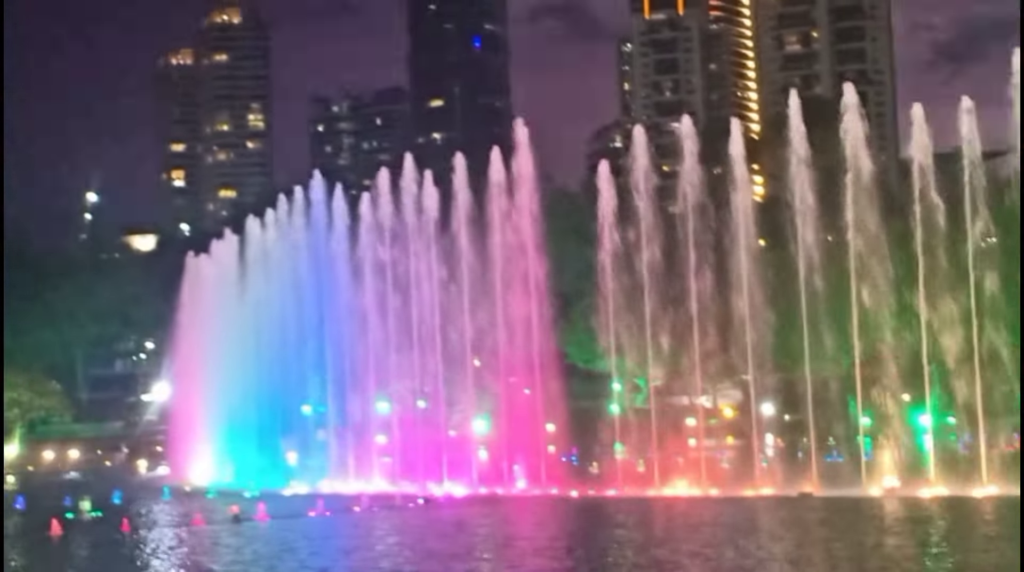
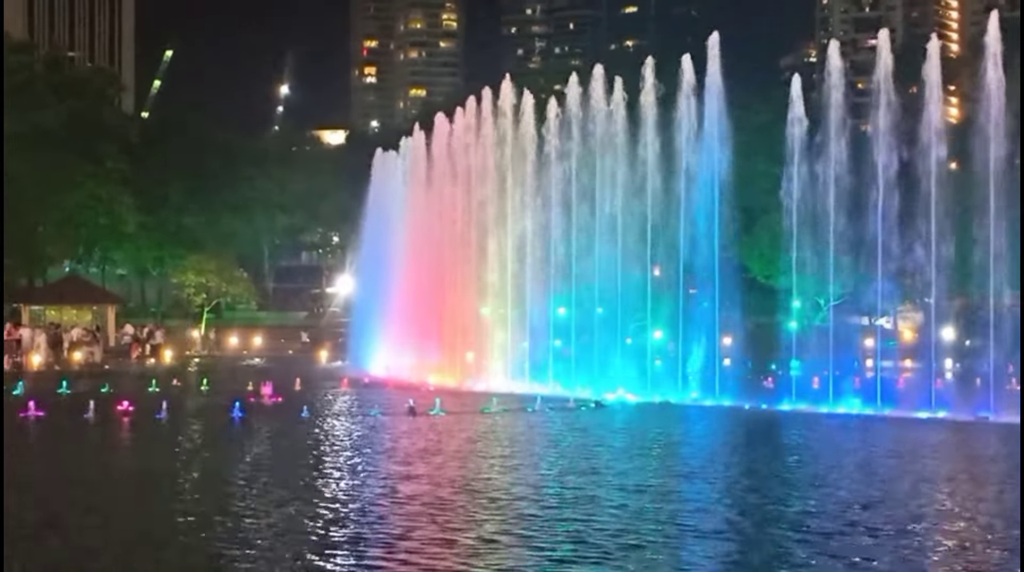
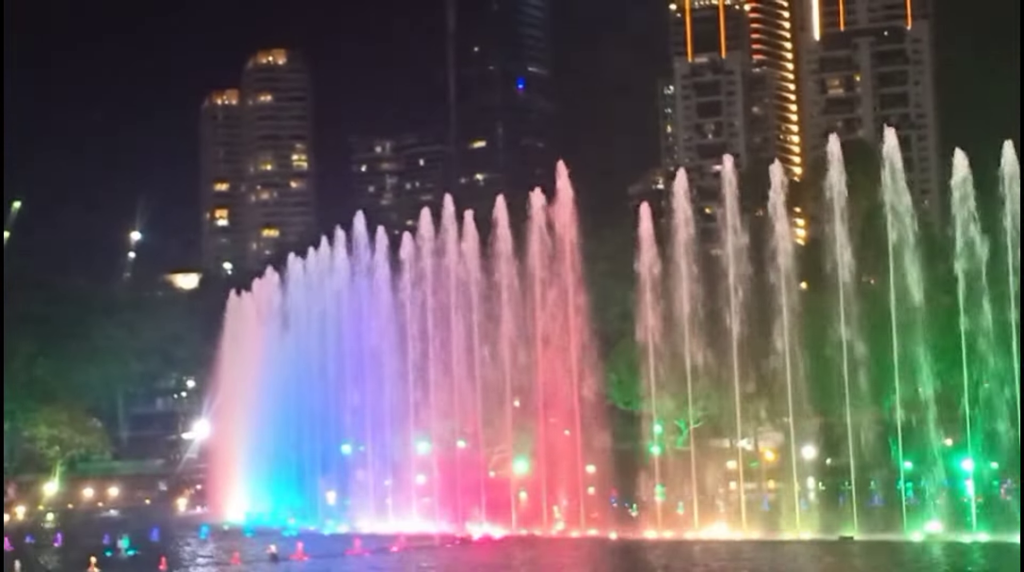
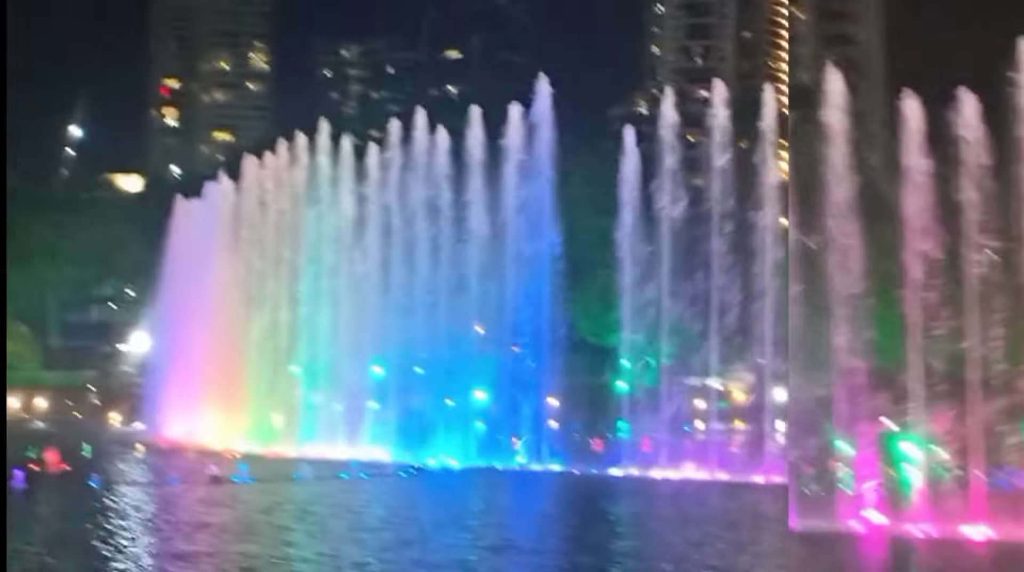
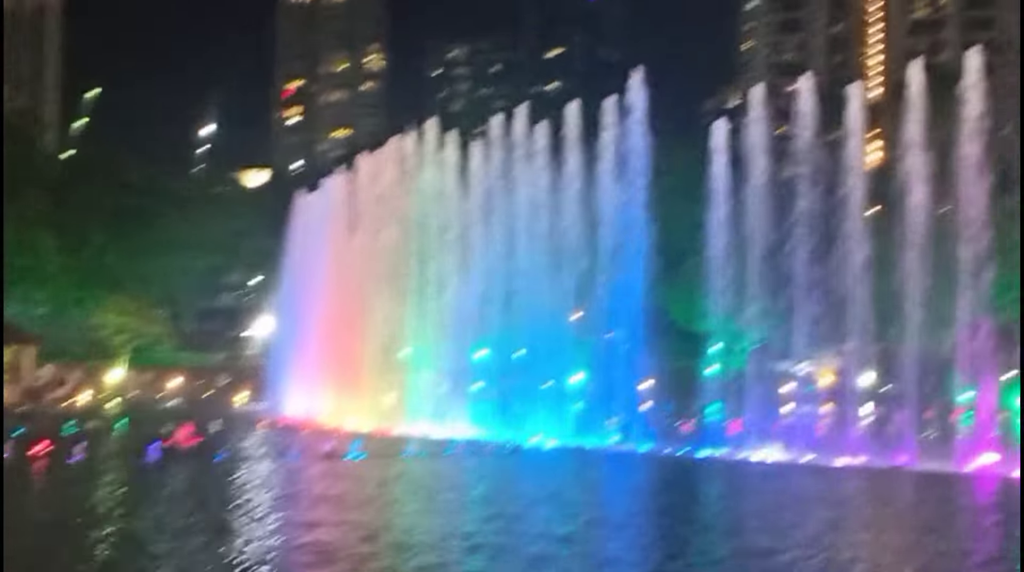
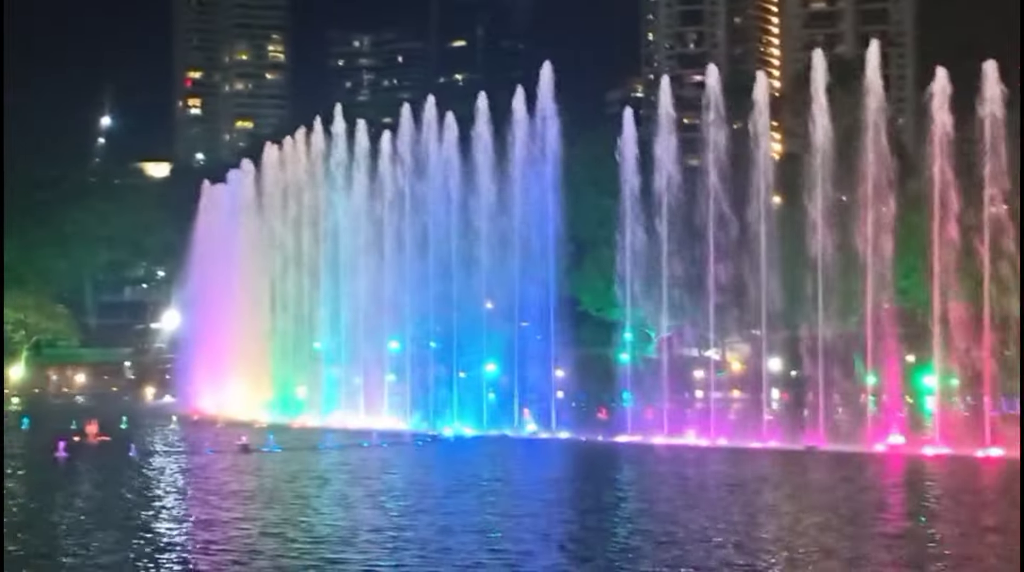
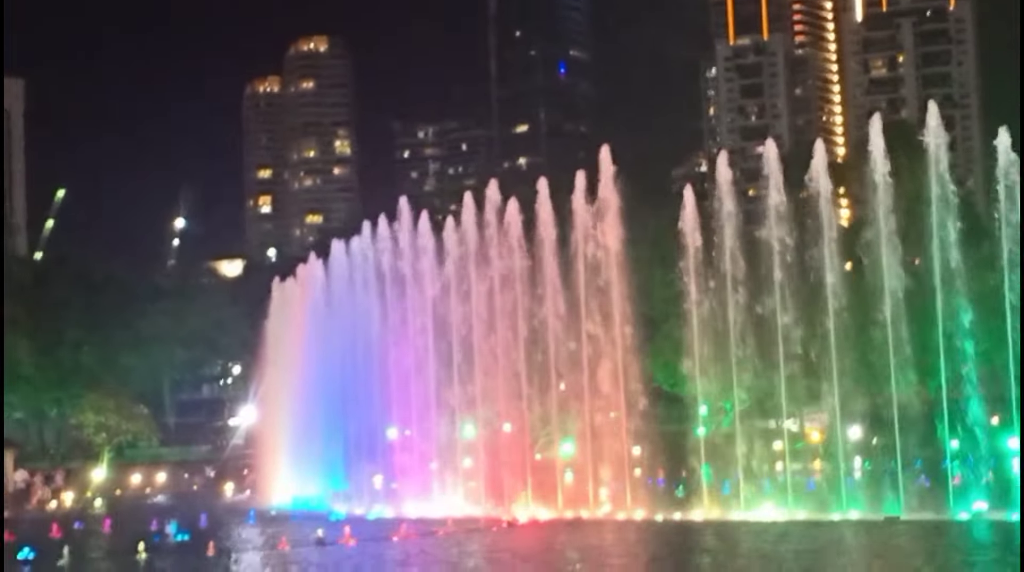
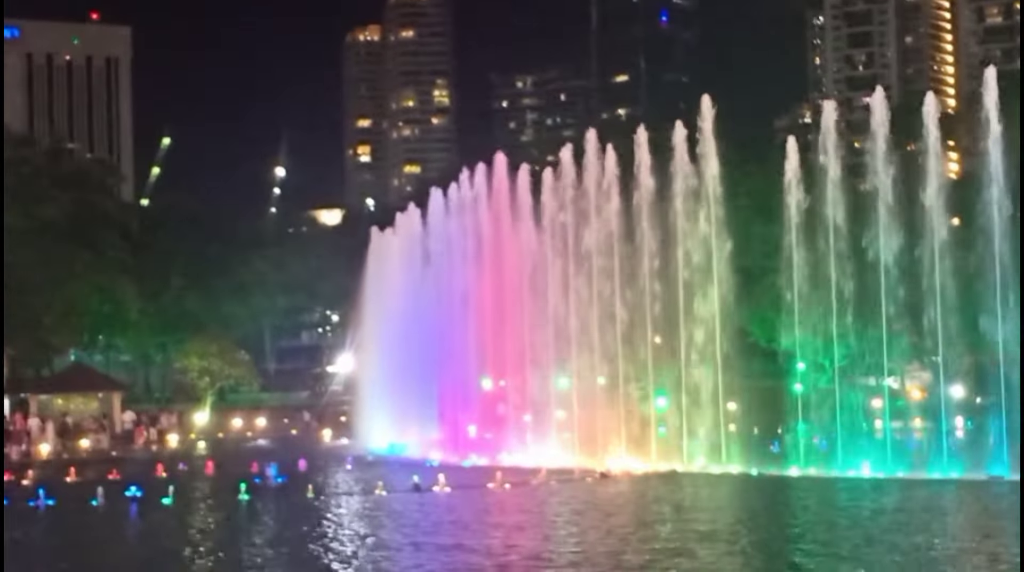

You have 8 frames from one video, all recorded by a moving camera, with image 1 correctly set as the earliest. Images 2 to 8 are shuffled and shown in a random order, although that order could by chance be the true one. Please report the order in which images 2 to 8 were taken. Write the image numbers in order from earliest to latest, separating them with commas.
3, 7, 8, 2, 5, 4, 6
